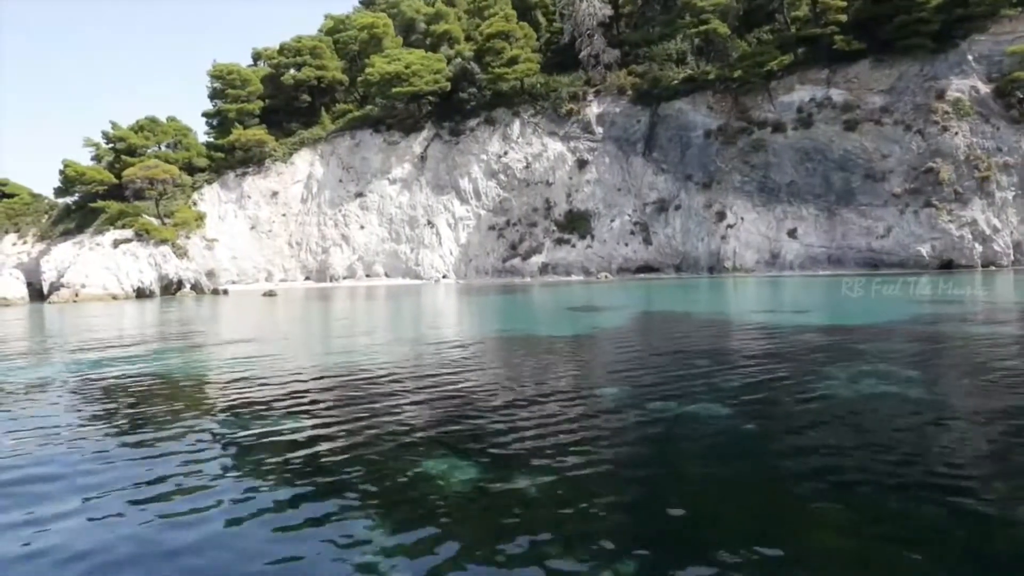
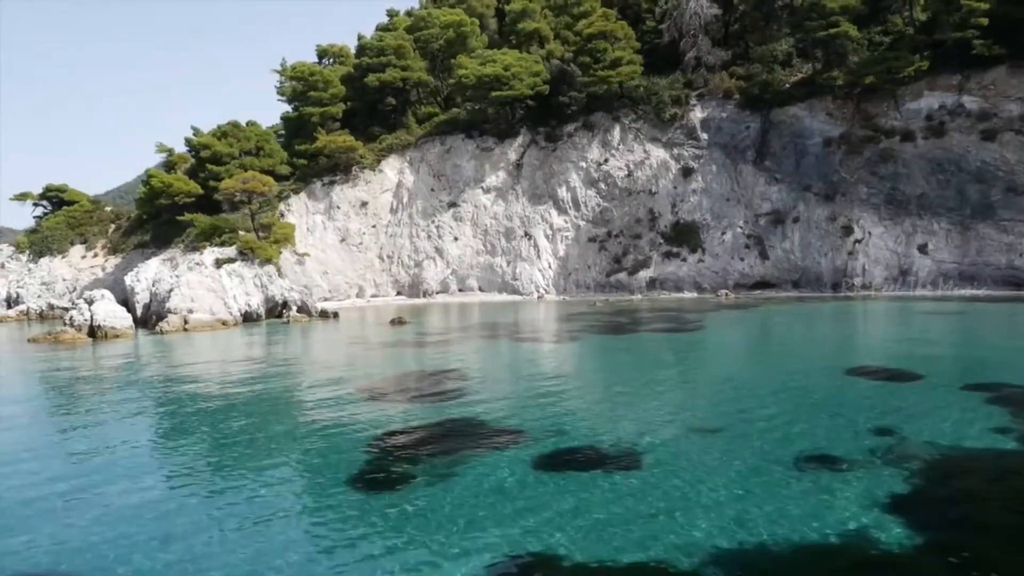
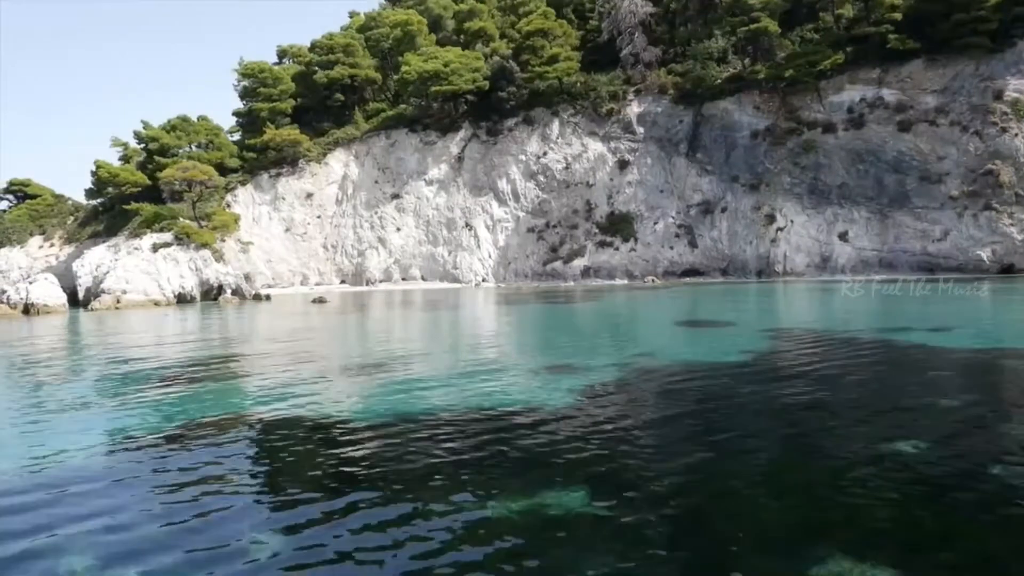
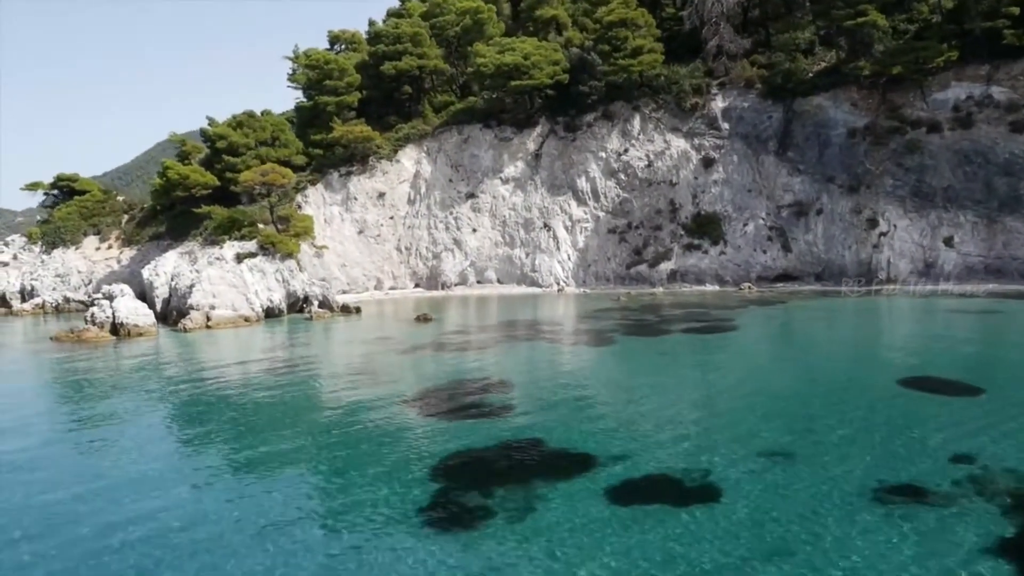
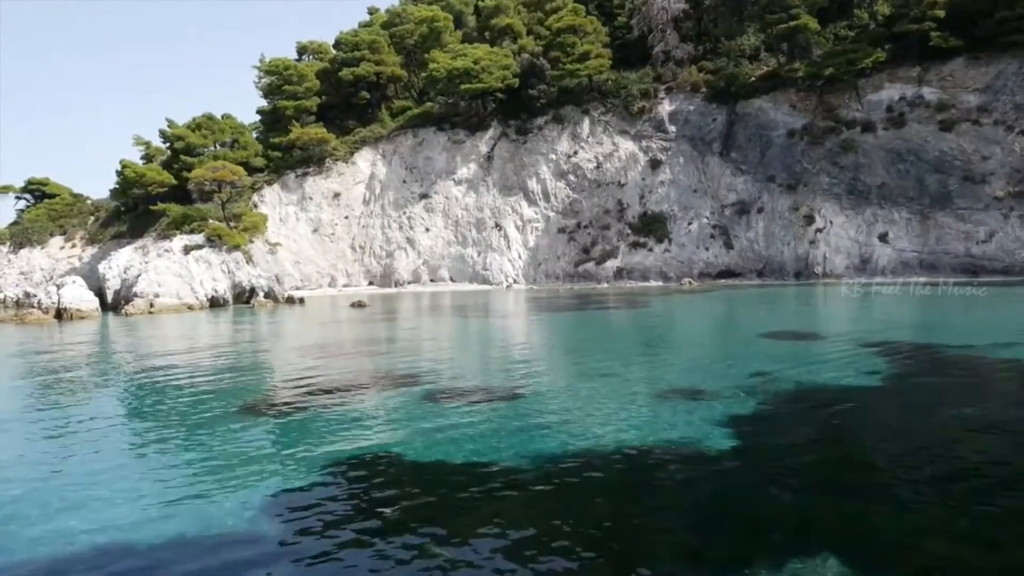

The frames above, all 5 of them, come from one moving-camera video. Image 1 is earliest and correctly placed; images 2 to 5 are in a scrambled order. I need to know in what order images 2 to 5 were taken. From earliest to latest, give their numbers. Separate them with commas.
3, 5, 2, 4
